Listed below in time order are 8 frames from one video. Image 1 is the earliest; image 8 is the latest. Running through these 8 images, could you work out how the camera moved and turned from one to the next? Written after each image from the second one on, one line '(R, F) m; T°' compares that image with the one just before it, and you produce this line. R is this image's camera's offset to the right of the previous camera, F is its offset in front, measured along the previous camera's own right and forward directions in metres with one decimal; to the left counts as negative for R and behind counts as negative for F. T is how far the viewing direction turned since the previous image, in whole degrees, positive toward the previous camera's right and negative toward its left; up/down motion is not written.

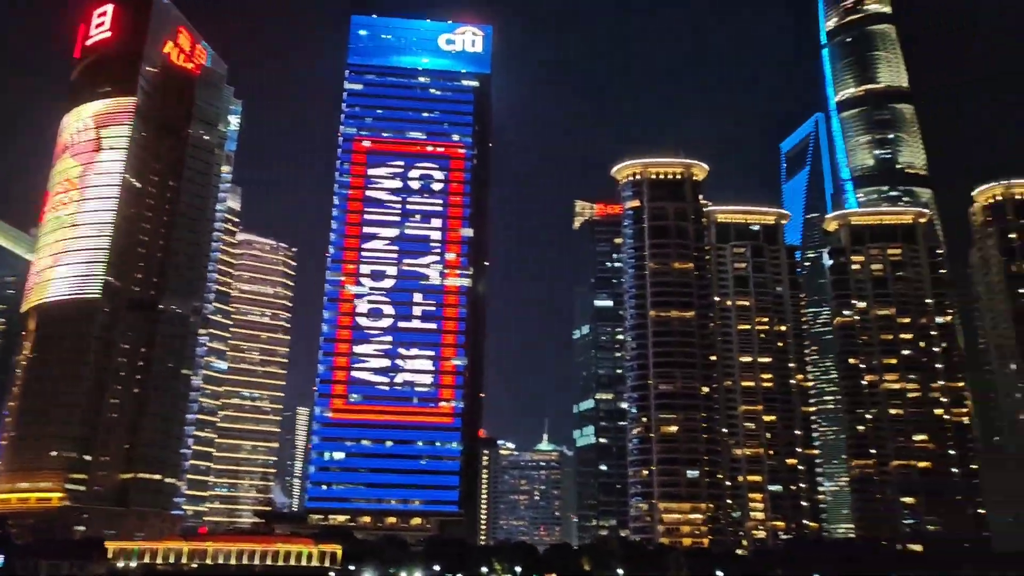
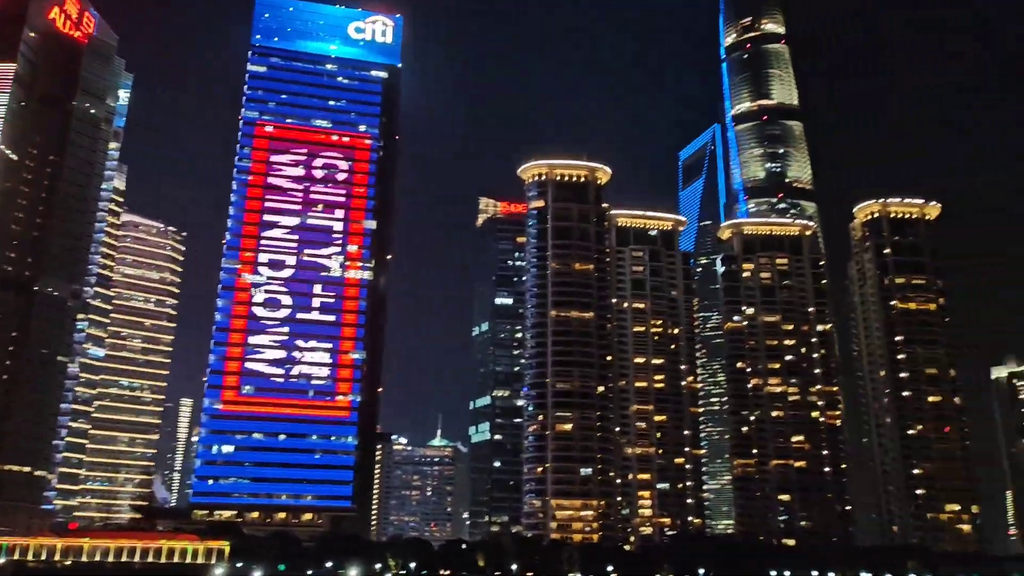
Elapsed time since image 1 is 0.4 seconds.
(+0.7, -0.1) m; +6°
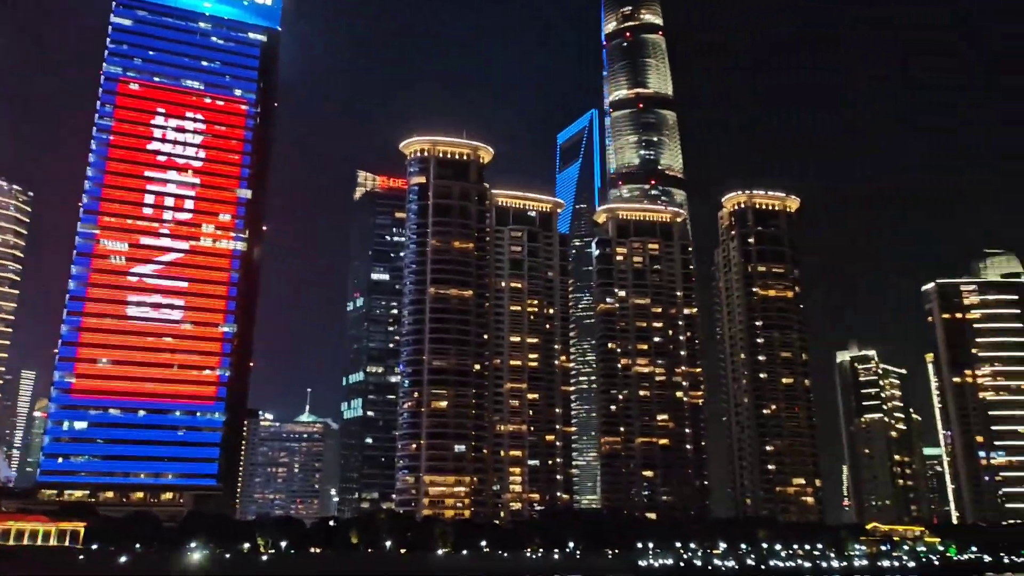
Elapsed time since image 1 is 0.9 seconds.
(-0.4, 0.0) m; +9°
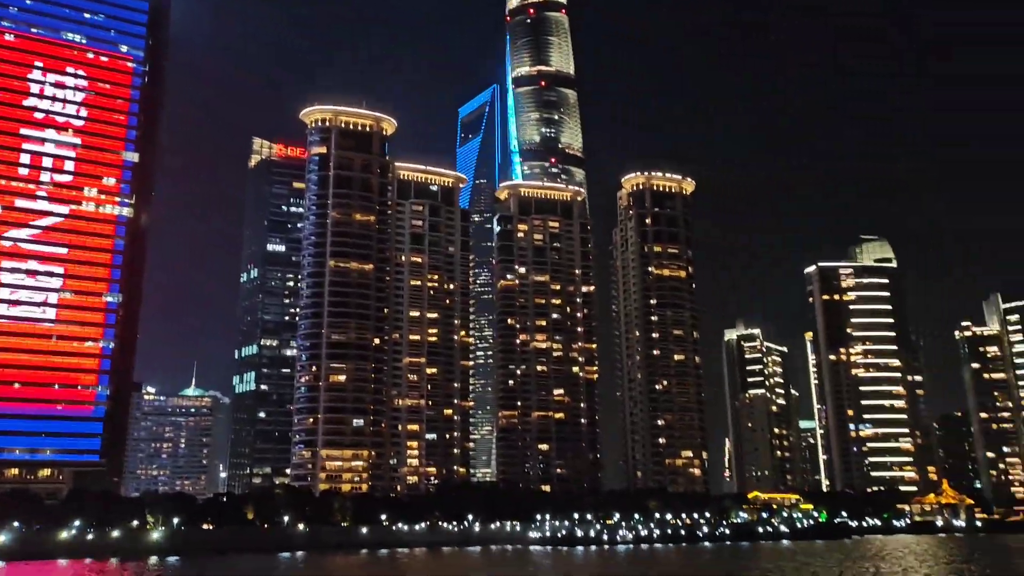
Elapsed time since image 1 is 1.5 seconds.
(-0.4, -0.2) m; +7°
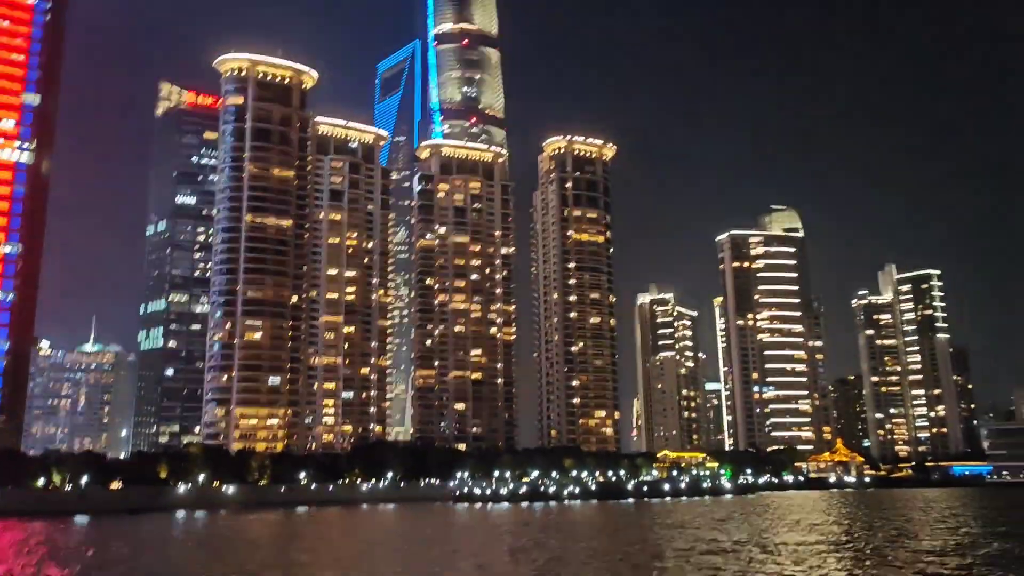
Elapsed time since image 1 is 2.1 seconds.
(-0.5, -0.3) m; +6°
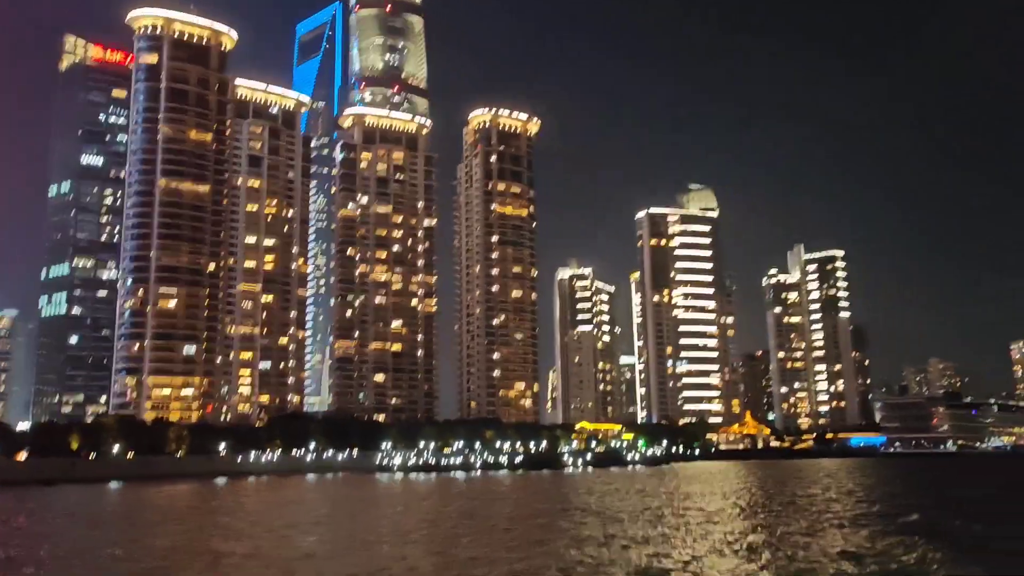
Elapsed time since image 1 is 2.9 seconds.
(-0.5, -0.5) m; +6°
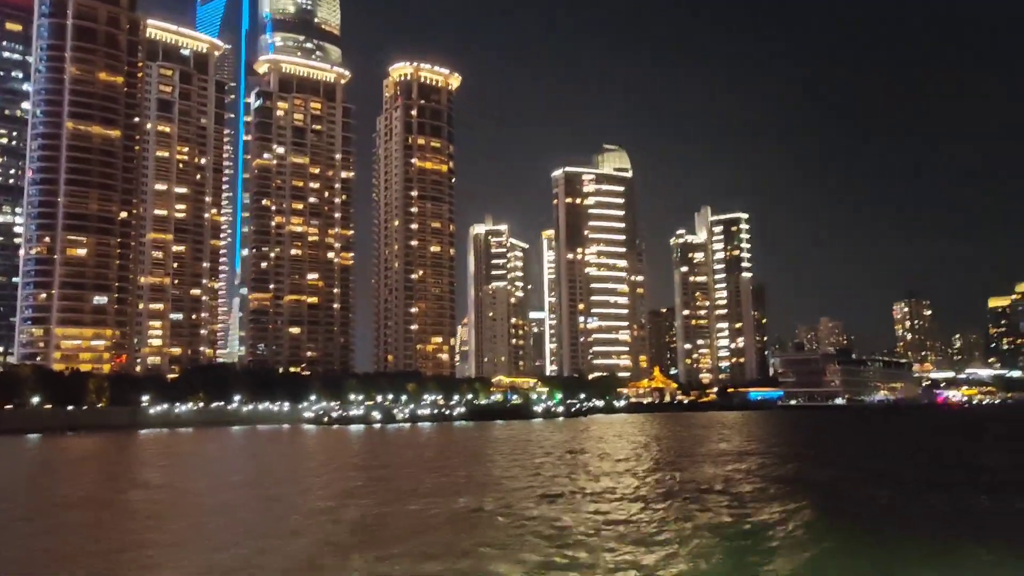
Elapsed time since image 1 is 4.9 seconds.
(-1.1, -1.5) m; +6°
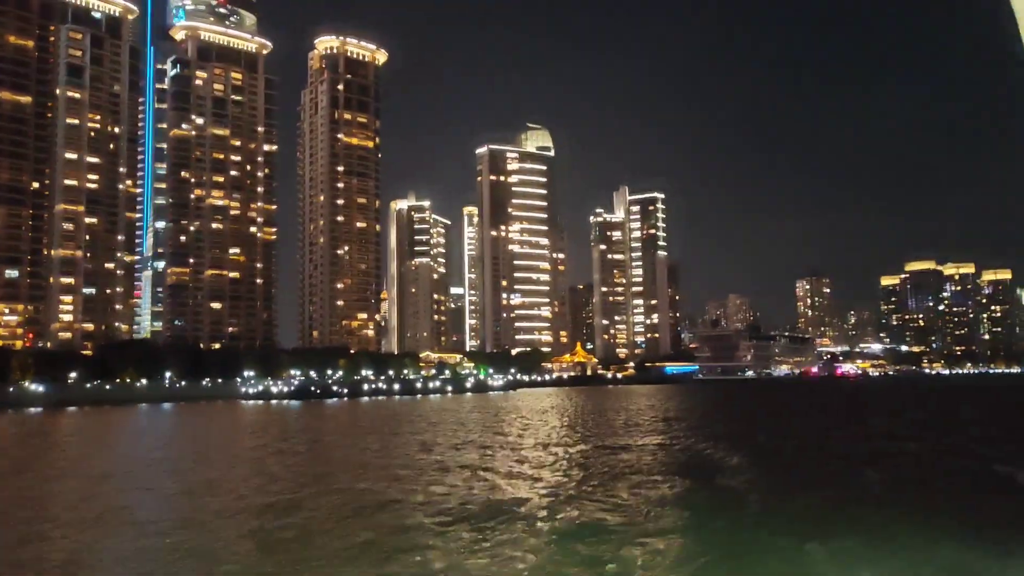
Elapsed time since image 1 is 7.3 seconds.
(-1.3, -1.4) m; +6°
